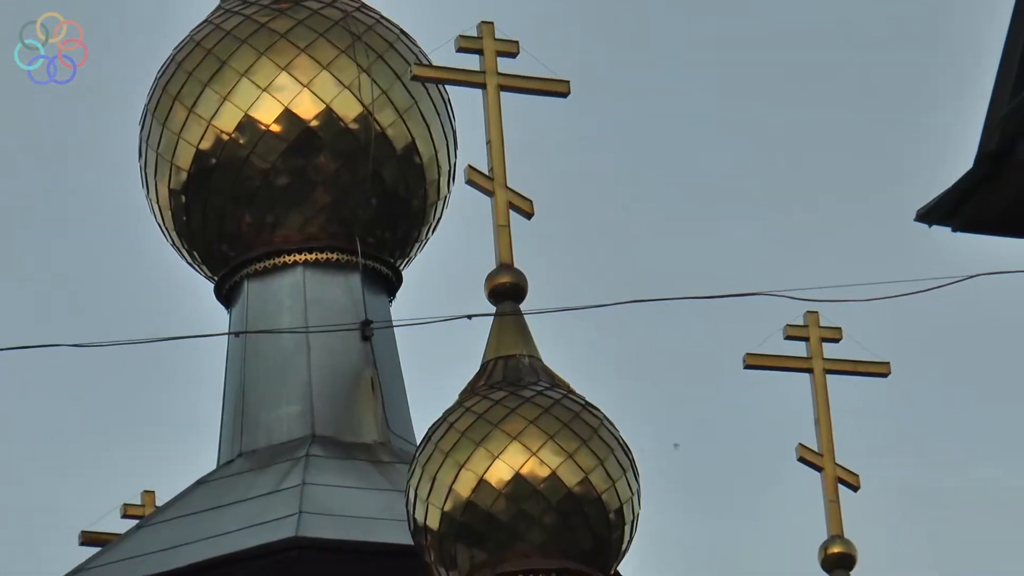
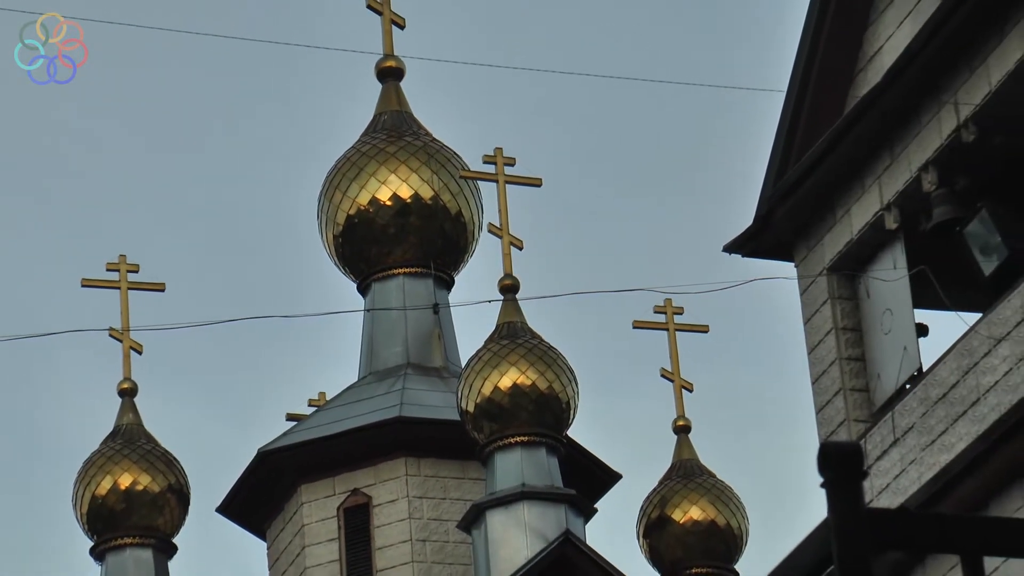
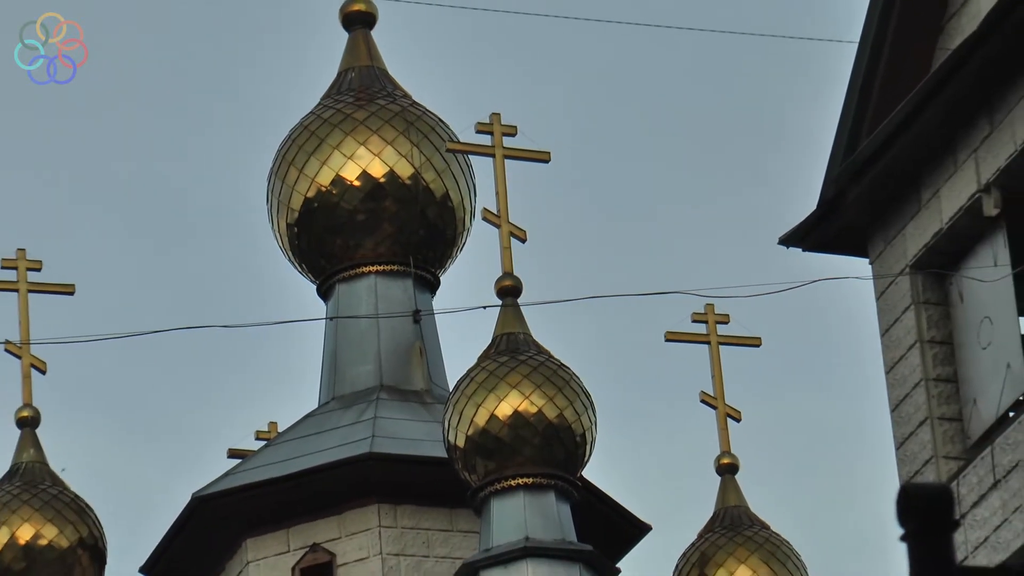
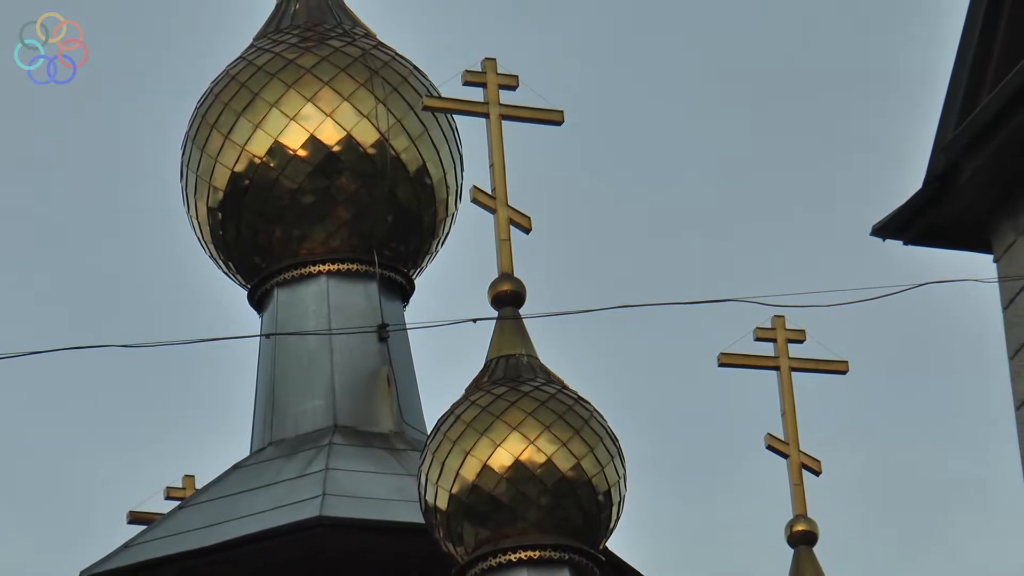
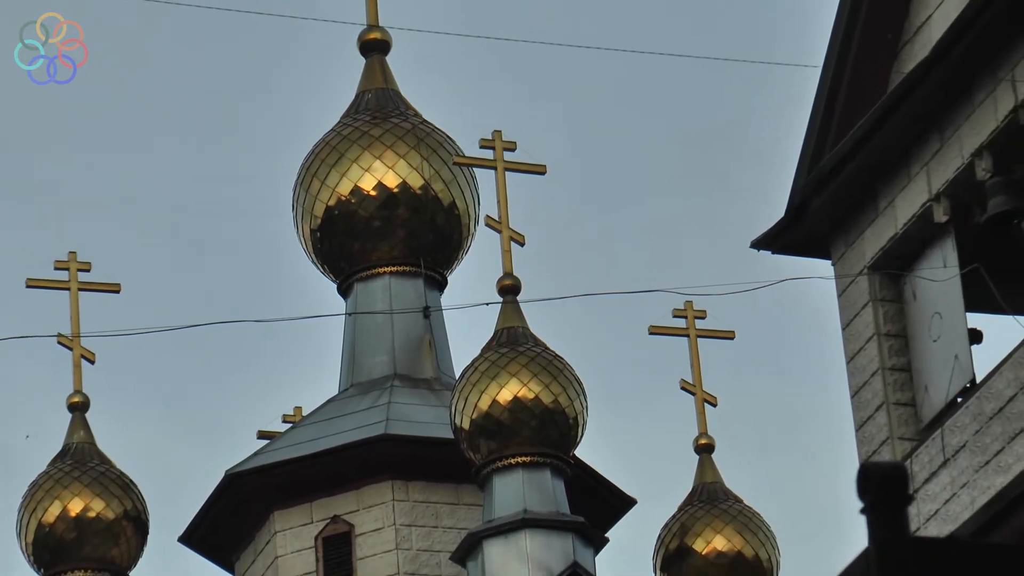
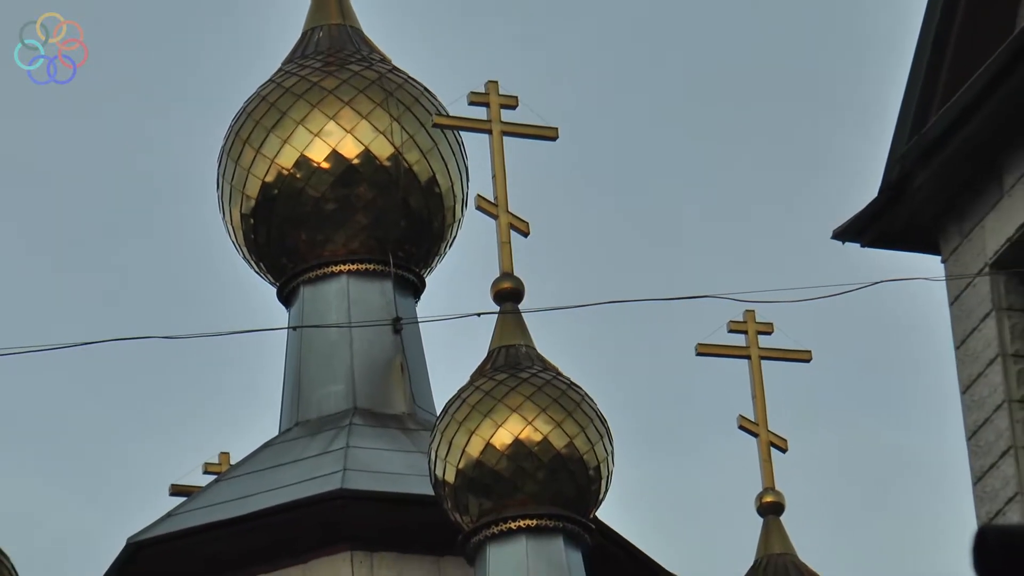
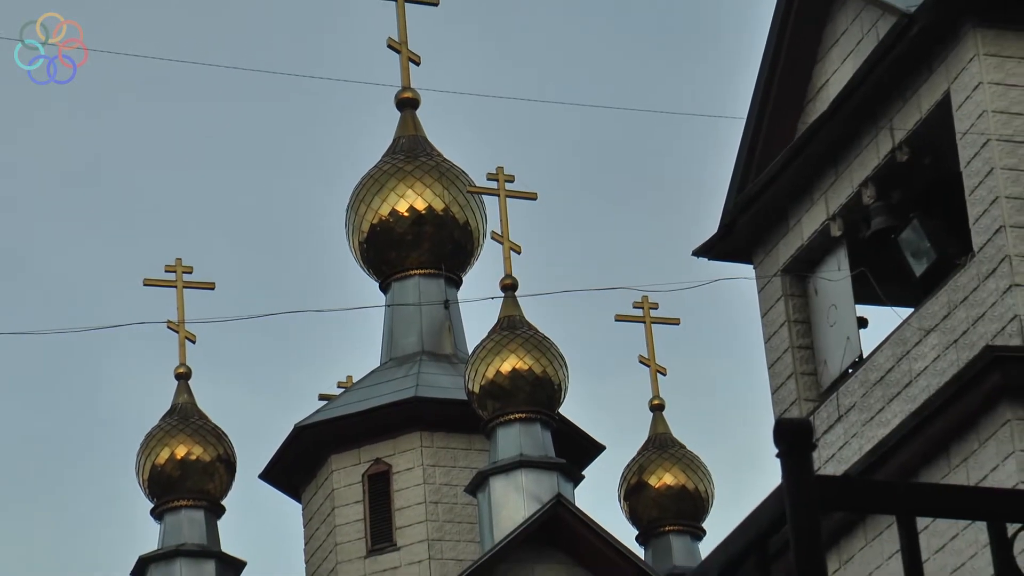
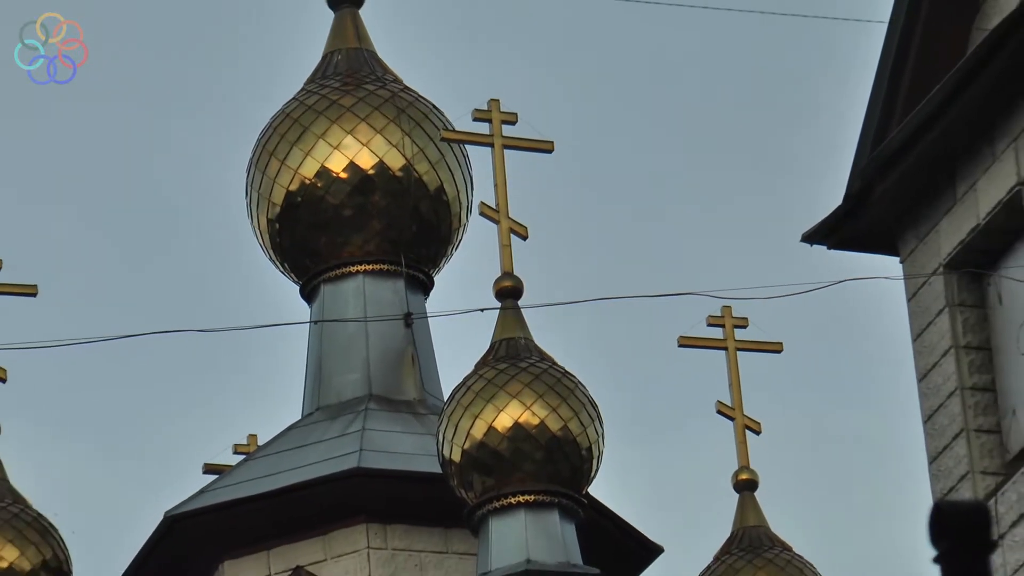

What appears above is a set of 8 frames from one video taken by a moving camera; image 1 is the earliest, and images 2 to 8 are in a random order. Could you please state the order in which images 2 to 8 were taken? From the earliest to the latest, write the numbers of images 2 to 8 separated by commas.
4, 6, 8, 3, 5, 2, 7
